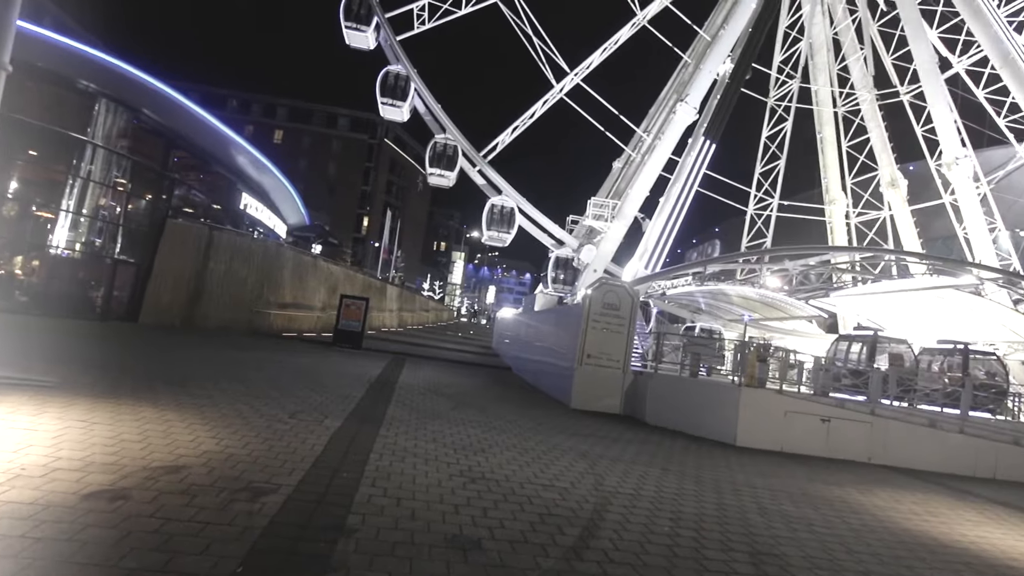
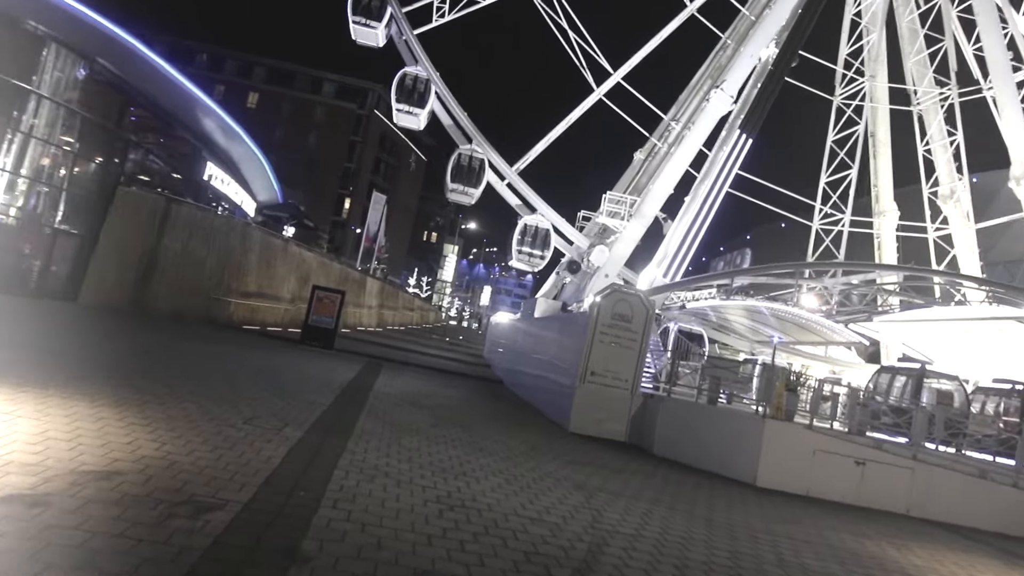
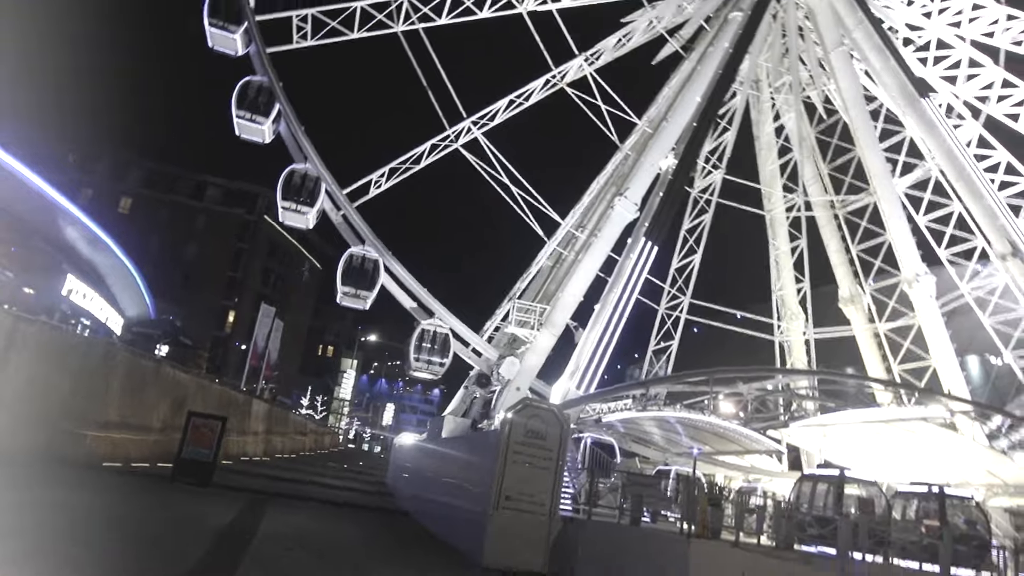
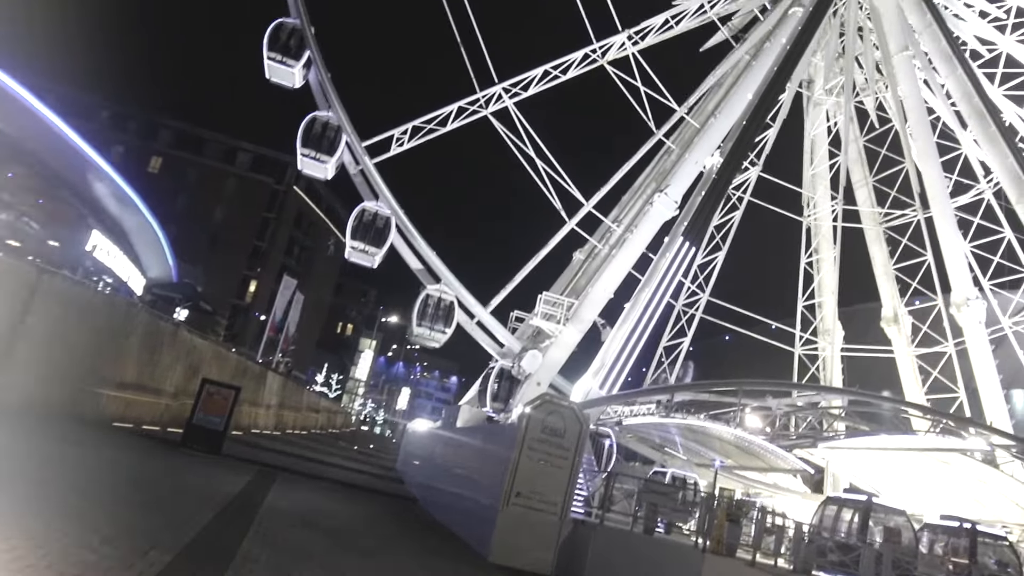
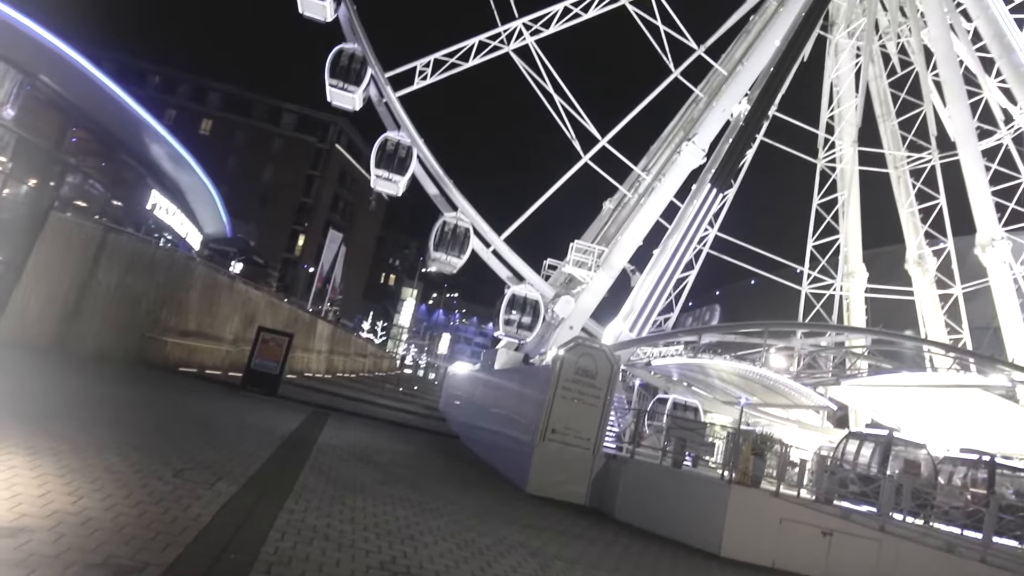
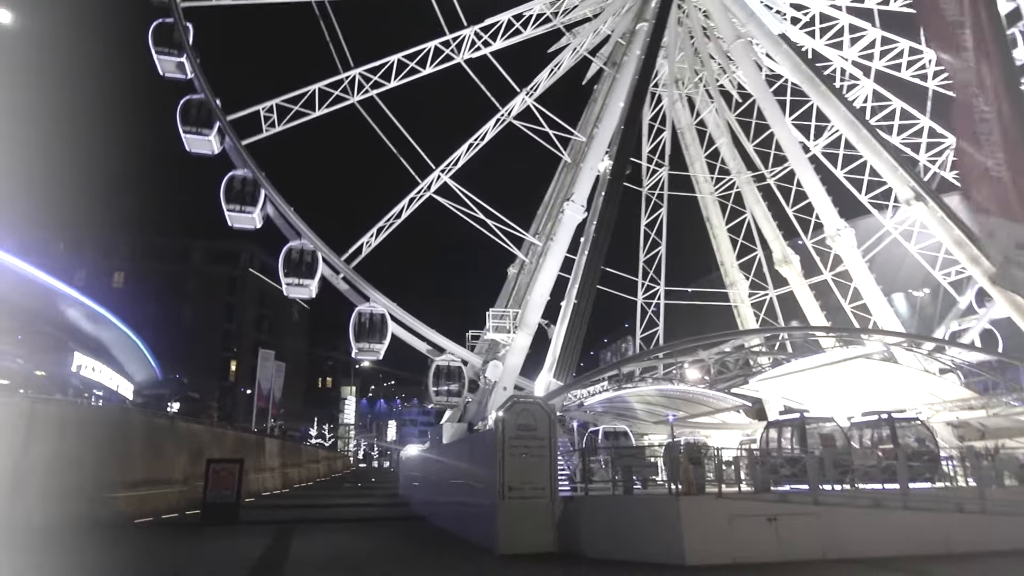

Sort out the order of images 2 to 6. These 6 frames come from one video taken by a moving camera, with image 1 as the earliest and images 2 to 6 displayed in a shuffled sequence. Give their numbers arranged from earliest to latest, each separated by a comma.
2, 5, 4, 3, 6
